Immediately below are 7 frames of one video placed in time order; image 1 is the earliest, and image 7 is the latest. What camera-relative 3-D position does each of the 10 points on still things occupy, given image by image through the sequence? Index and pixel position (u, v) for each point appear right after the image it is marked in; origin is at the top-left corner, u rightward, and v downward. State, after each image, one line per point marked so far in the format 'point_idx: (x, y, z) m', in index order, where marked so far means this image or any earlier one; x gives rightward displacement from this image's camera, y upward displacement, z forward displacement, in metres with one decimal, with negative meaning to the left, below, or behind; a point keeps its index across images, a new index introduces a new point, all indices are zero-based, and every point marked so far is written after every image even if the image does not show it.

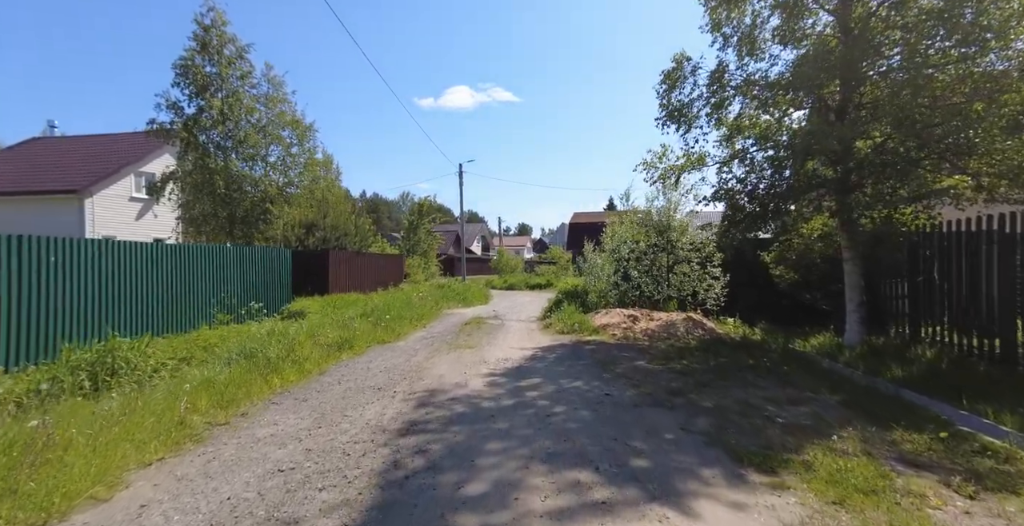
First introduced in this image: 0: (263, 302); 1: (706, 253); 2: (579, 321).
0: (-6.9, -1.1, +12.5) m
1: (+5.4, +0.2, +12.5) m
2: (+1.5, -1.3, +10.2) m
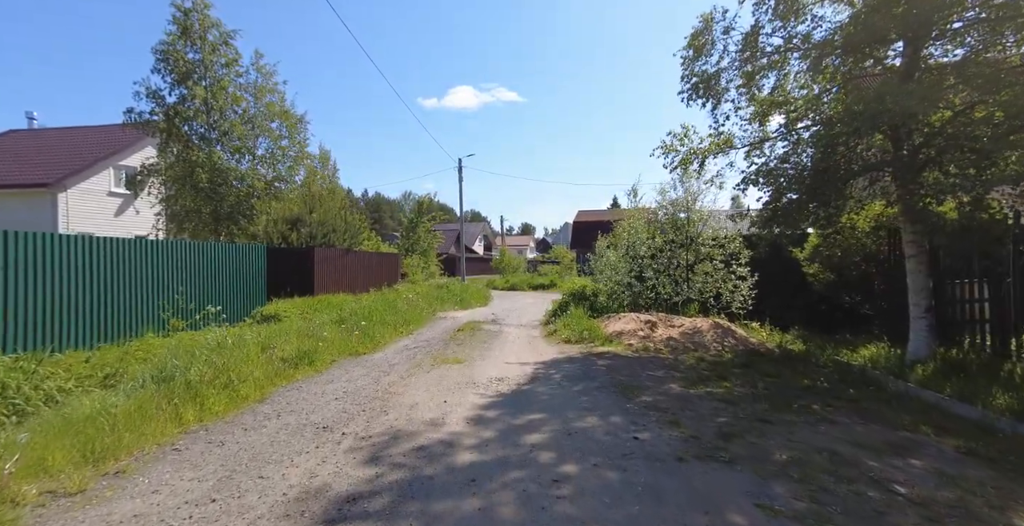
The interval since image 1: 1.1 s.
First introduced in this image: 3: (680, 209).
0: (-6.9, -1.0, +11.2) m
1: (+5.3, +0.3, +11.1) m
2: (+1.5, -1.3, +8.8) m
3: (+4.2, +1.3, +11.5) m
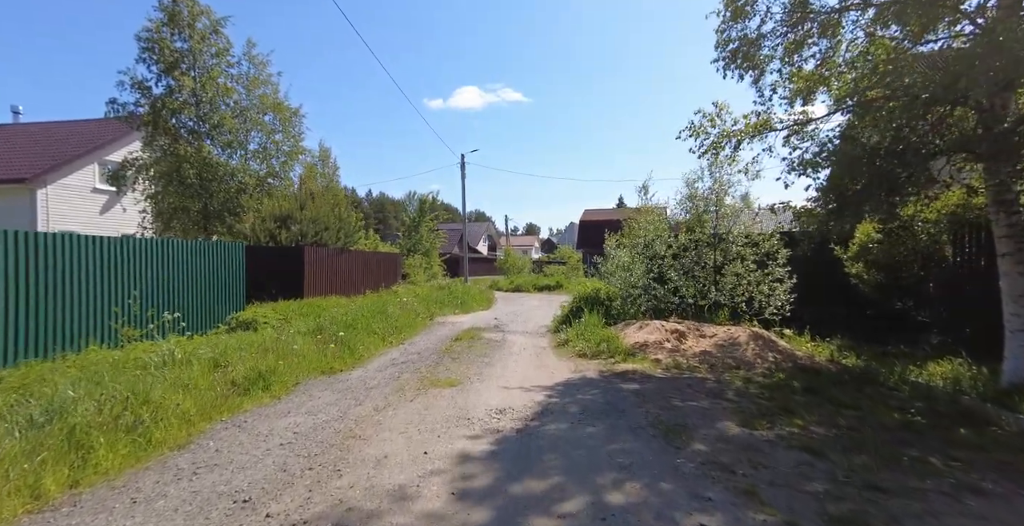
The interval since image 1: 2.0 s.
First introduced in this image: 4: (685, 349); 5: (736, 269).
0: (-6.8, -1.0, +10.1) m
1: (+5.5, +0.3, +9.8) m
2: (+1.6, -1.3, +7.6) m
3: (+4.3, +1.3, +10.2) m
4: (+2.7, -1.4, +7.1) m
5: (+4.8, -0.1, +9.8) m
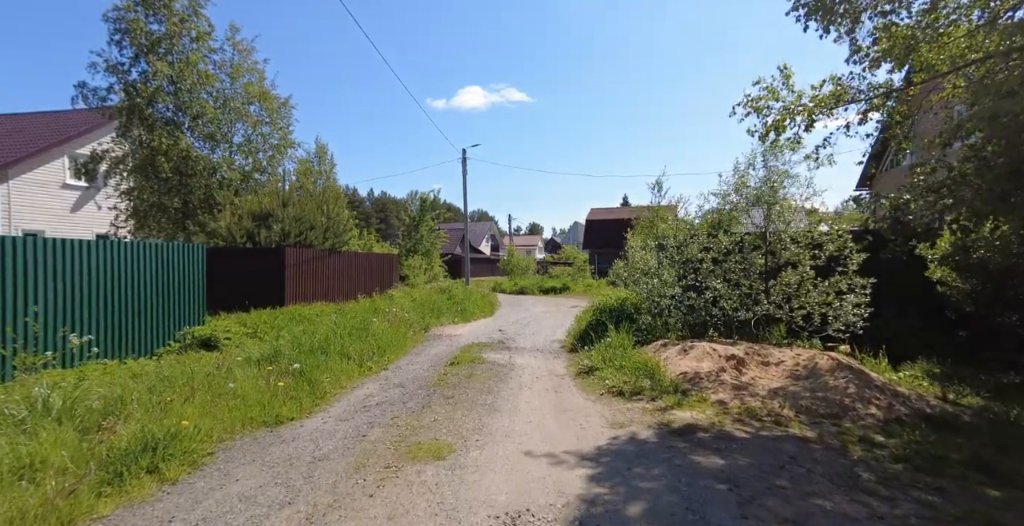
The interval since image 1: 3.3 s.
0: (-6.7, -1.1, +8.4) m
1: (+5.6, +0.2, +8.1) m
2: (+1.7, -1.4, +5.9) m
3: (+4.5, +1.2, +8.5) m
4: (+2.9, -1.5, +5.4) m
5: (+4.9, -0.2, +8.1) m
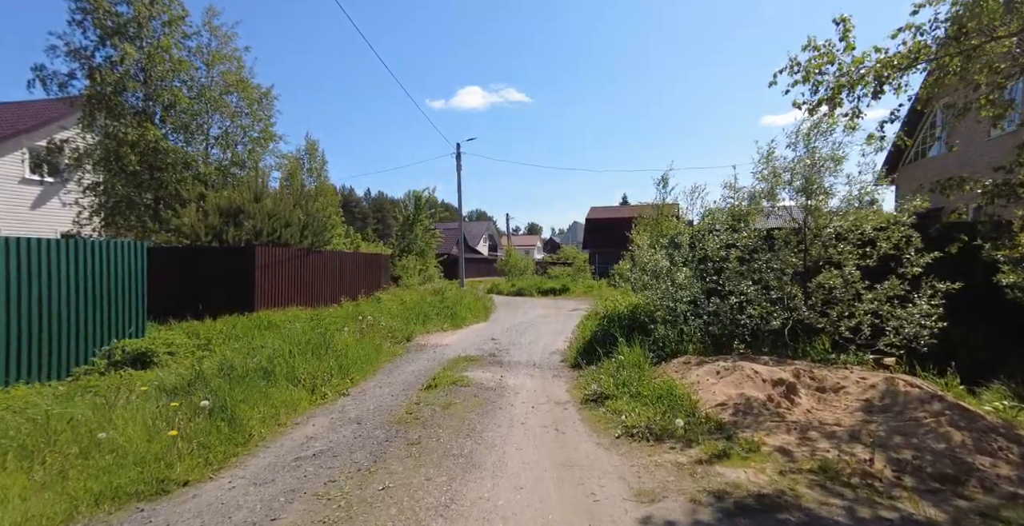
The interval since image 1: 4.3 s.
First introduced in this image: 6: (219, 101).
0: (-6.8, -1.1, +7.1) m
1: (+5.5, +0.2, +6.8) m
2: (+1.6, -1.4, +4.6) m
3: (+4.3, +1.2, +7.2) m
4: (+2.7, -1.5, +4.1) m
5: (+4.8, -0.2, +6.7) m
6: (-11.7, +6.5, +18.1) m
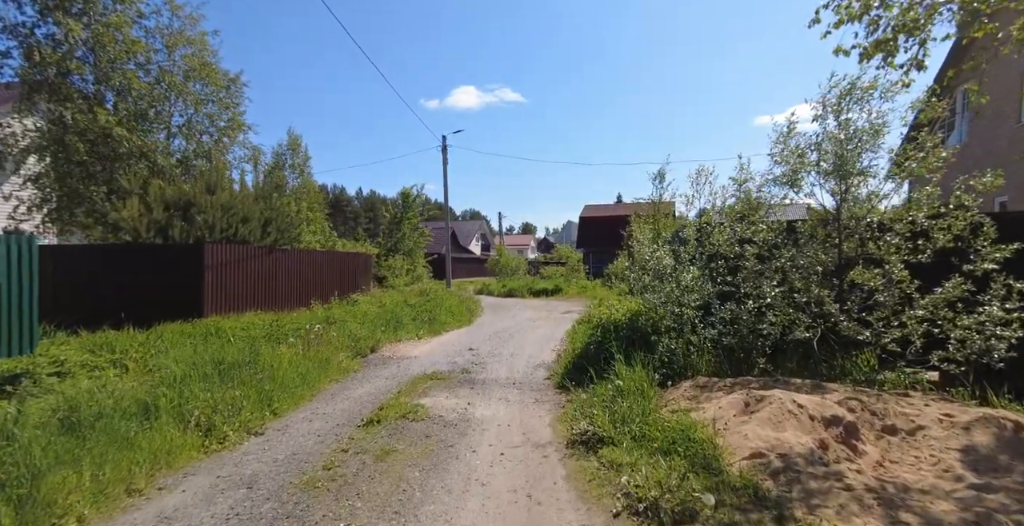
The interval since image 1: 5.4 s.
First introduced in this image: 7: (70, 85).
0: (-7.1, -1.1, +5.7) m
1: (+5.1, +0.2, +5.5) m
2: (+1.3, -1.3, +3.3) m
3: (+4.0, +1.3, +5.9) m
4: (+2.4, -1.4, +2.8) m
5: (+4.4, -0.2, +5.5) m
6: (-12.2, +6.5, +16.7) m
7: (-14.7, +5.9, +14.9) m
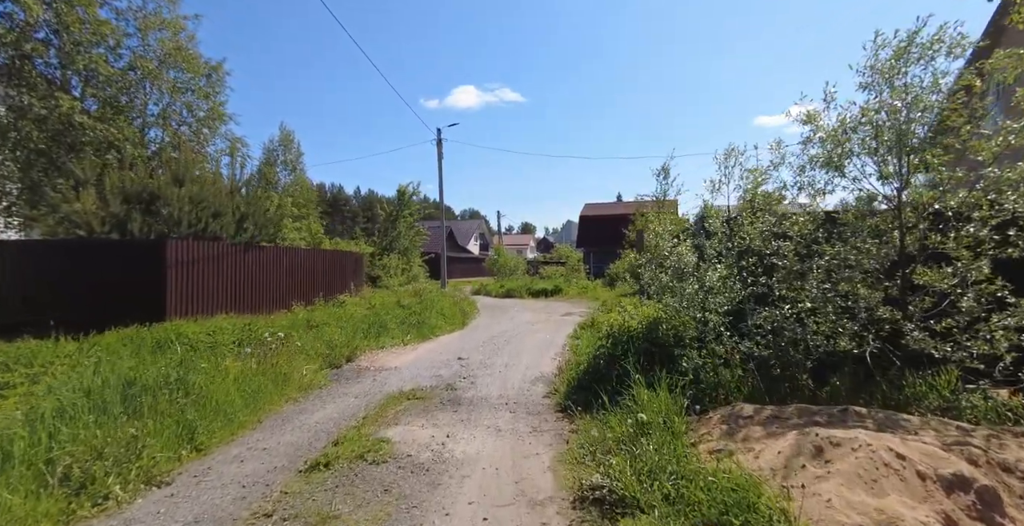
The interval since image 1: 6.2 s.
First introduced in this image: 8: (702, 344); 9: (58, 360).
0: (-7.2, -1.1, +4.6) m
1: (+5.0, +0.2, +4.4) m
2: (+1.2, -1.3, +2.2) m
3: (+3.9, +1.3, +4.9) m
4: (+2.3, -1.4, +1.7) m
5: (+4.4, -0.1, +4.4) m
6: (-12.3, +6.6, +15.6) m
7: (-14.8, +6.0, +13.8) m
8: (+2.3, -1.0, +5.5) m
9: (-5.8, -1.2, +5.7) m
